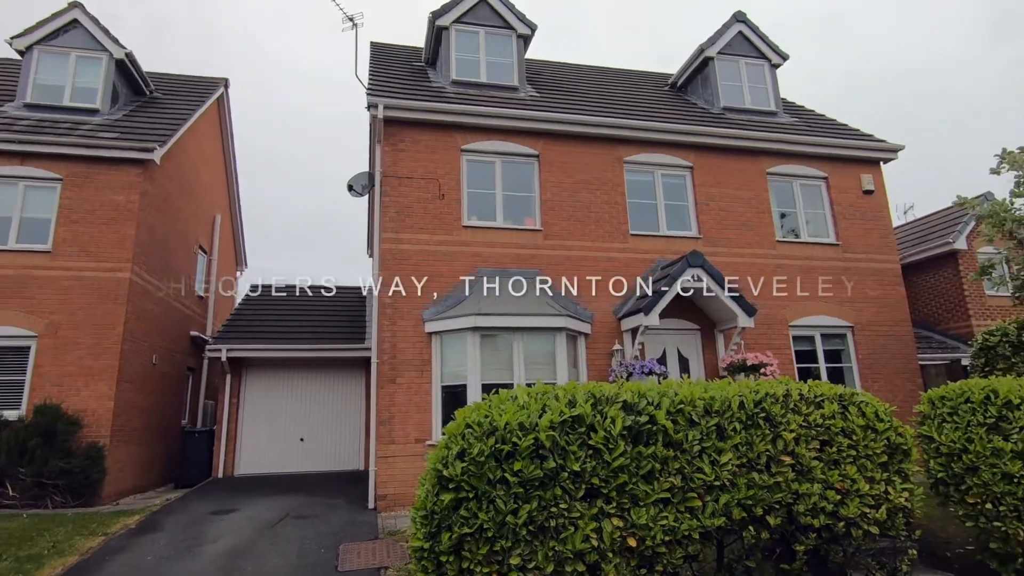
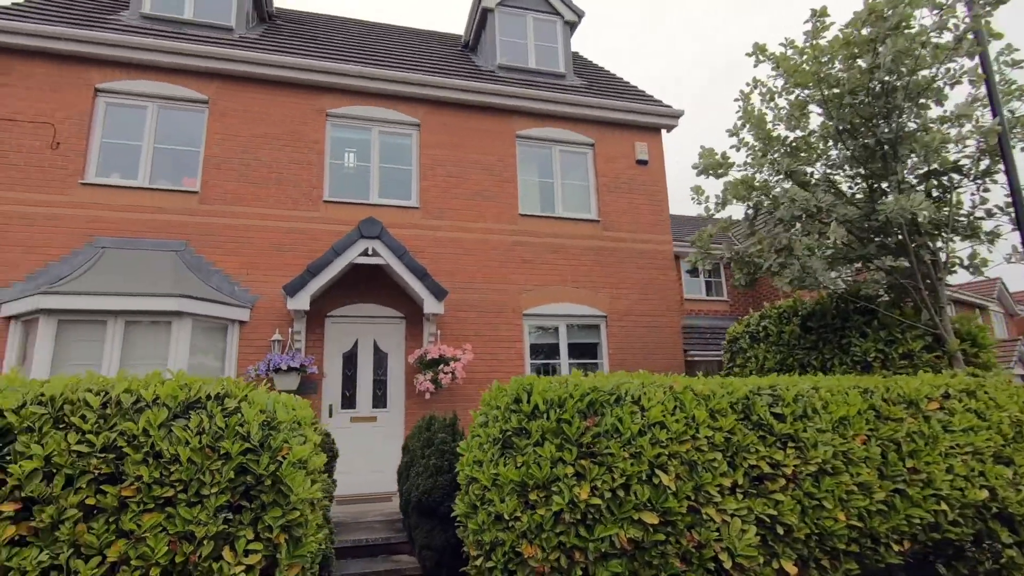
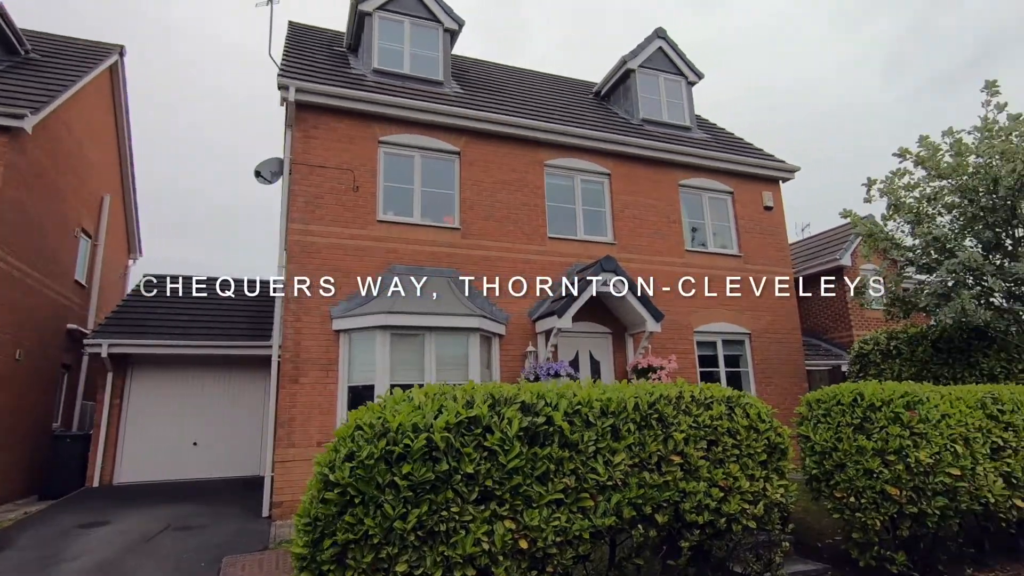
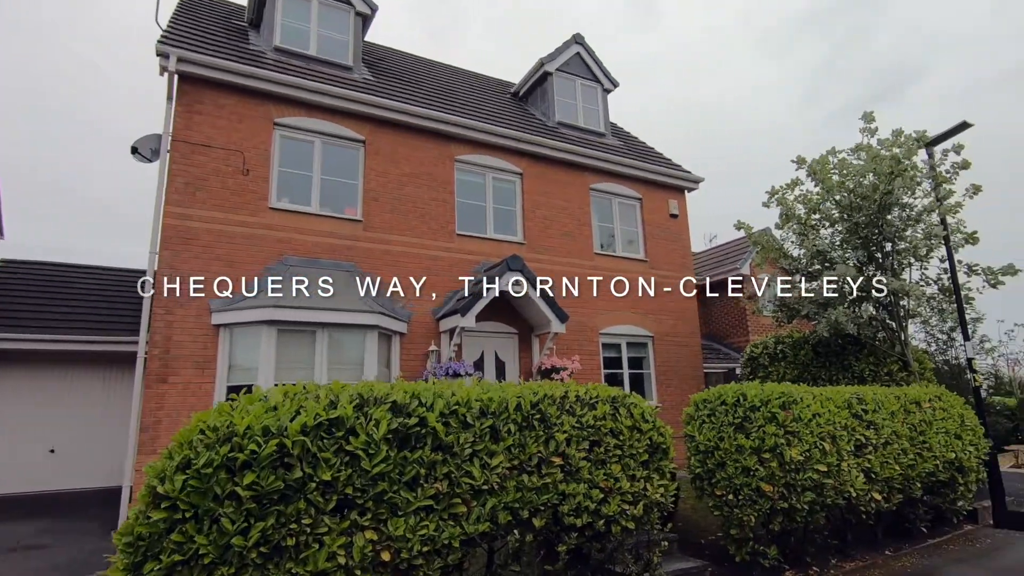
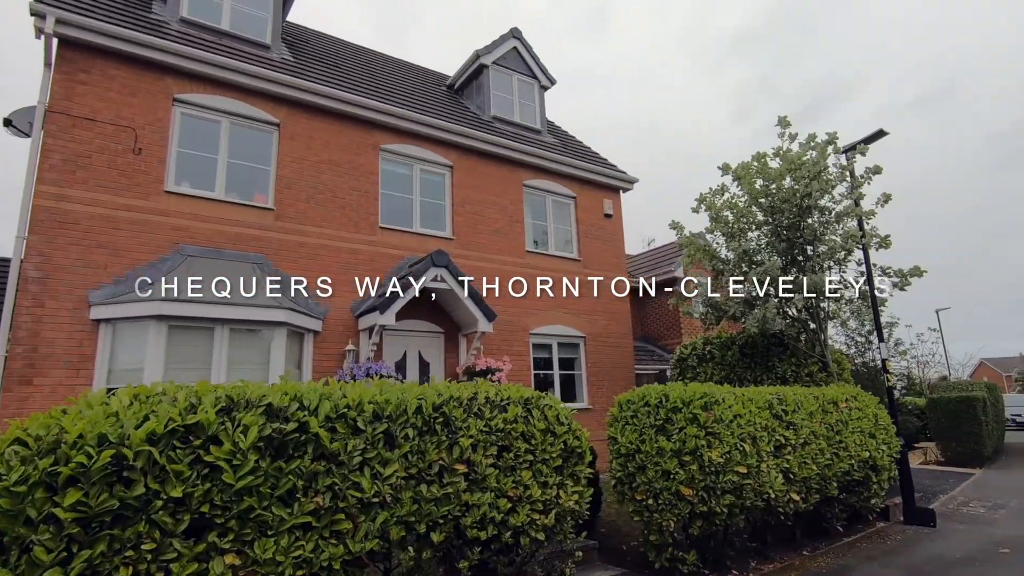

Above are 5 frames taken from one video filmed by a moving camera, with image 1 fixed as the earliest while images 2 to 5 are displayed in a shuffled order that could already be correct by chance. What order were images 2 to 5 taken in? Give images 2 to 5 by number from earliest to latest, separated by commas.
3, 4, 5, 2
